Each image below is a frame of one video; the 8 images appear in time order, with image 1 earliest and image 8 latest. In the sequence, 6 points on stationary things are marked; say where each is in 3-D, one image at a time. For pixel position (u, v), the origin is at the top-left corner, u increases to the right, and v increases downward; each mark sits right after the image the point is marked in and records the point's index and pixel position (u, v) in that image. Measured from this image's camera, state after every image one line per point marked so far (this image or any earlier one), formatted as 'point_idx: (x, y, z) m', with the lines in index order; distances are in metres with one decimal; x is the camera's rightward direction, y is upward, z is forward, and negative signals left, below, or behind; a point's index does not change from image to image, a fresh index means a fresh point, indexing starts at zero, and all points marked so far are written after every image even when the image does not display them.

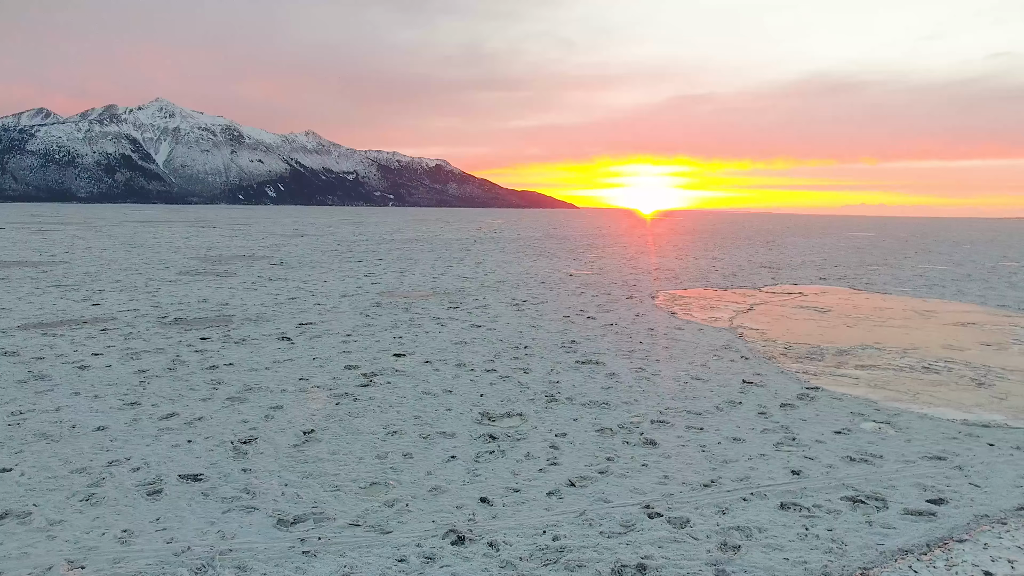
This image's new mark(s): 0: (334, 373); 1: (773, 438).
0: (-1.8, -0.8, +6.4) m
1: (+2.5, -1.5, +6.3) m
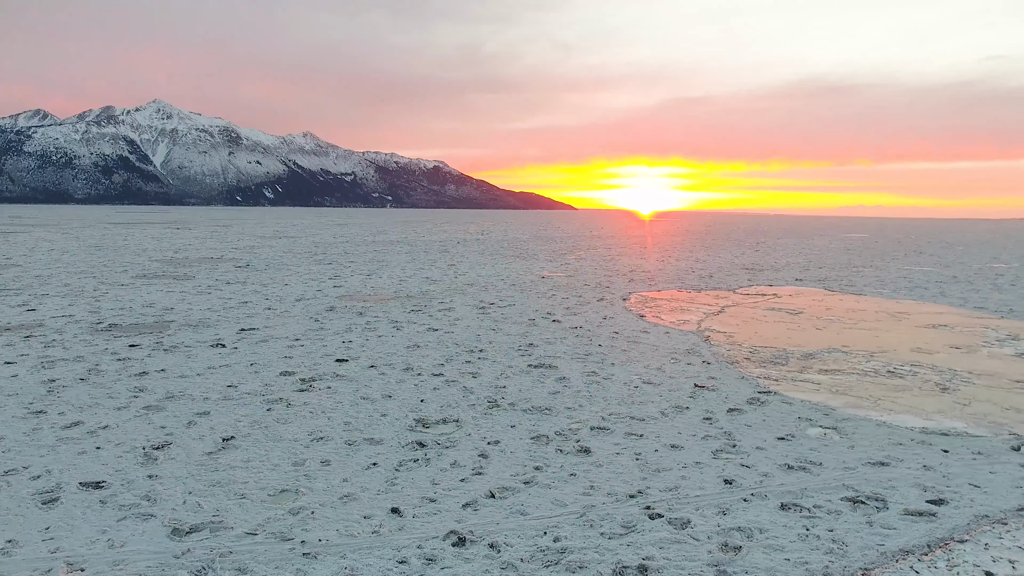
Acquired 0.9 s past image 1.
0: (-2.4, -0.9, +6.3) m
1: (+1.9, -1.5, +6.2) m
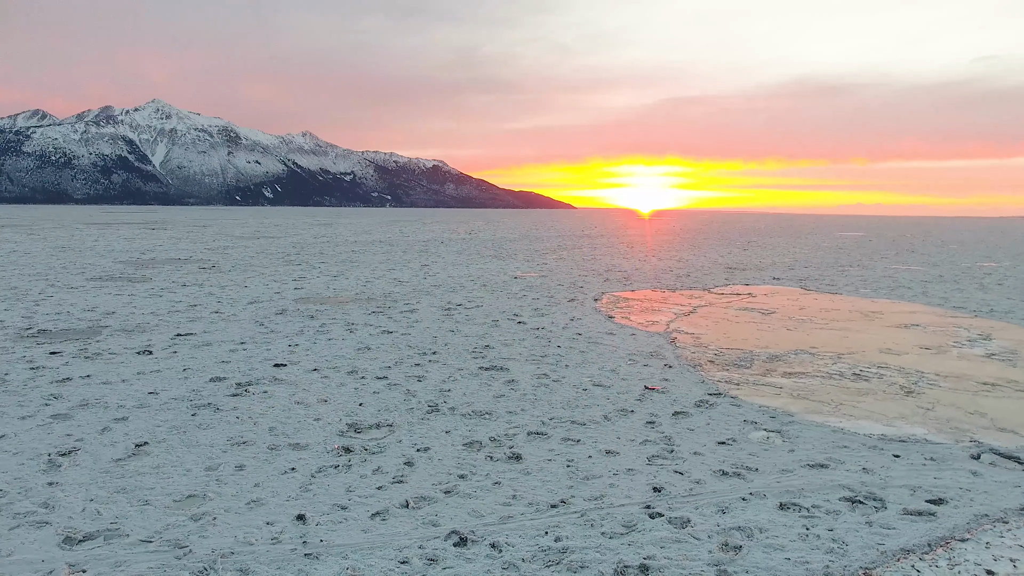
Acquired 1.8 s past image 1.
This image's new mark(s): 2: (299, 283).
0: (-3.1, -0.9, +6.2) m
1: (+1.3, -1.5, +6.1) m
2: (-3.8, +0.1, +11.4) m
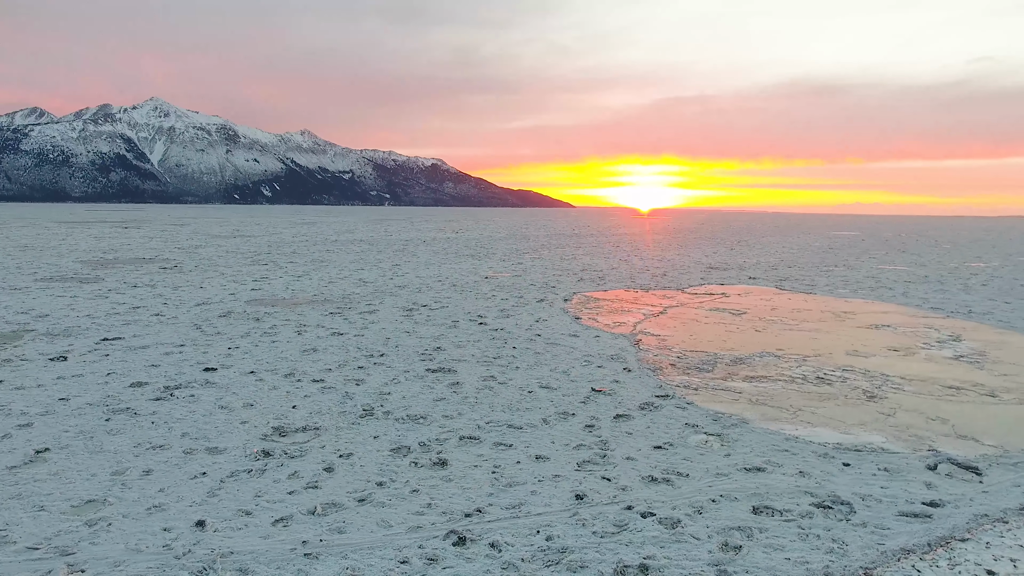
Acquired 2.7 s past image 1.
0: (-3.7, -0.9, +6.1) m
1: (+0.6, -1.5, +6.0) m
2: (-4.4, +0.1, +11.2) m
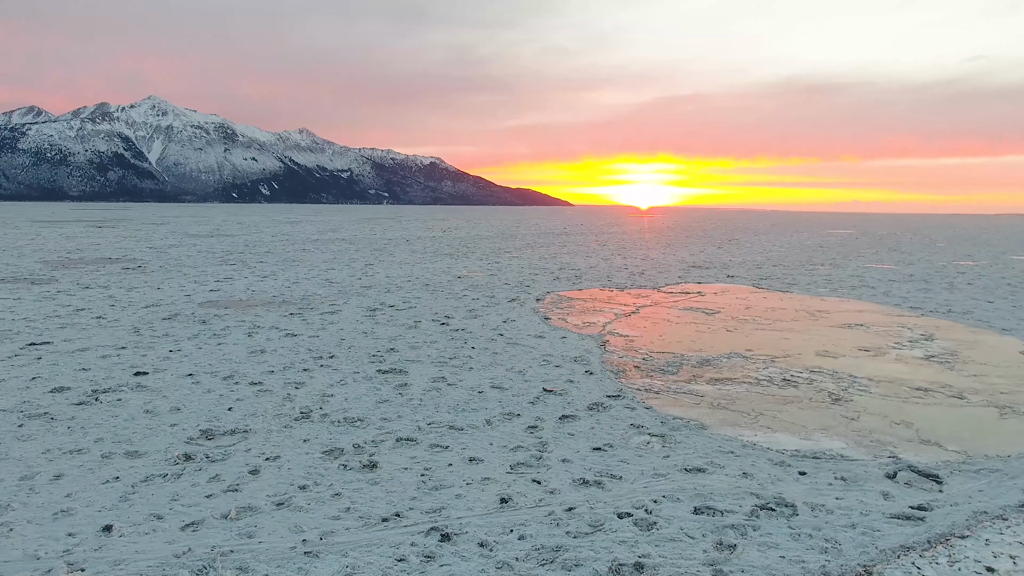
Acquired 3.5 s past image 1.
0: (-4.3, -0.9, +5.9) m
1: (0.0, -1.5, +5.8) m
2: (-5.0, +0.1, +11.1) m
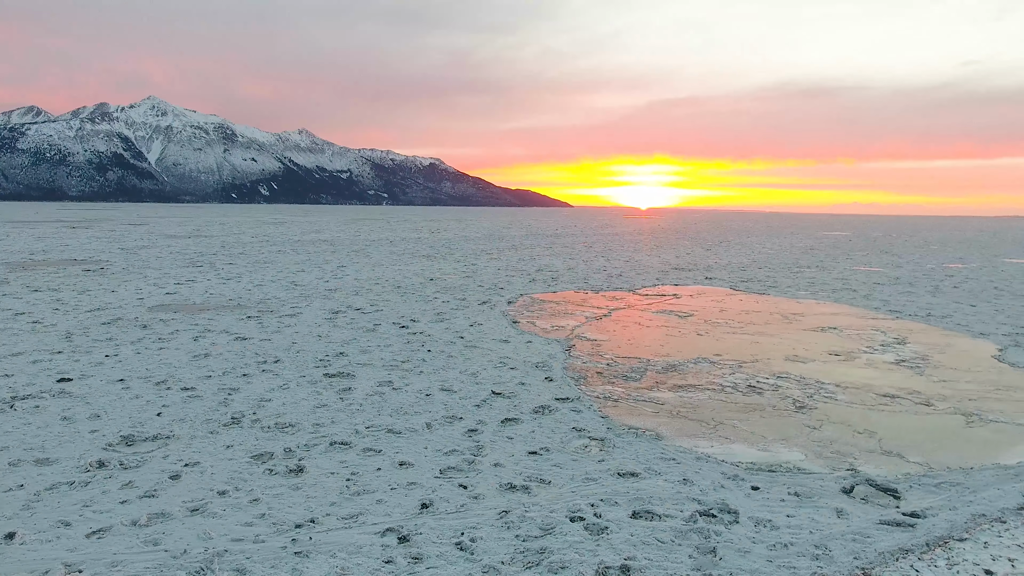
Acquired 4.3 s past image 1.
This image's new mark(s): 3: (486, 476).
0: (-4.9, -1.0, +5.7) m
1: (-0.6, -1.6, +5.6) m
2: (-5.6, 0.0, +10.9) m
3: (-0.2, -1.6, +5.4) m
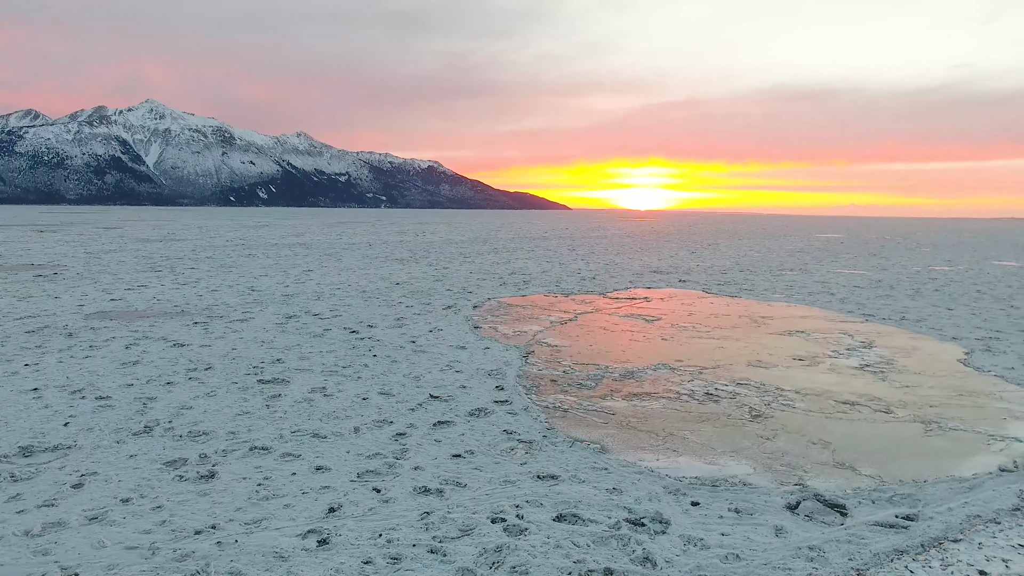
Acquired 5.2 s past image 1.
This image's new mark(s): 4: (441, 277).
0: (-5.6, -1.1, +5.5) m
1: (-1.3, -1.6, +5.4) m
2: (-6.3, -0.1, +10.7) m
3: (-0.9, -1.7, +5.2) m
4: (-1.7, +0.2, +16.1) m
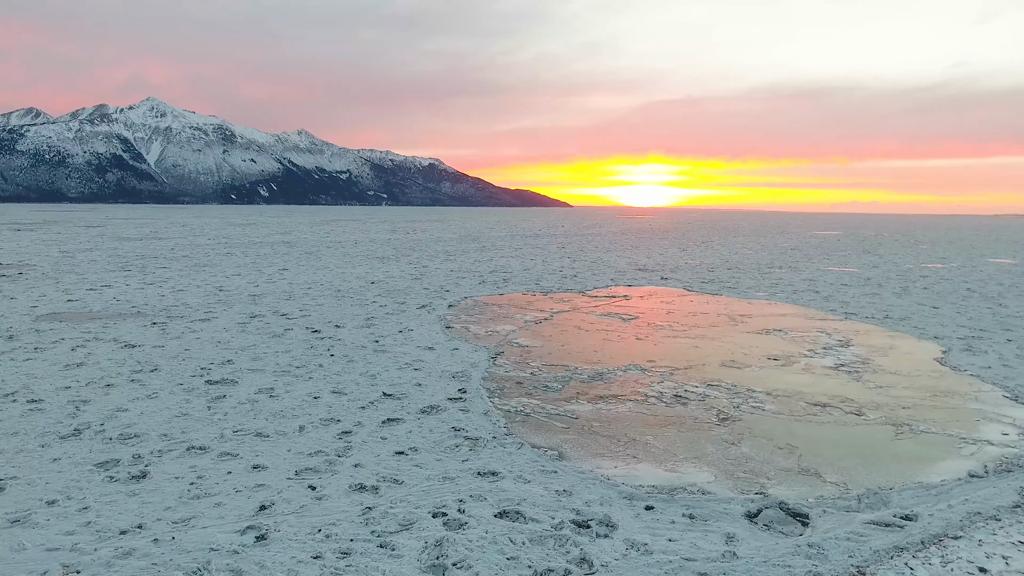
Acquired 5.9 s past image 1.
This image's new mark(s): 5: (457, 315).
0: (-6.1, -1.1, +5.3) m
1: (-1.8, -1.7, +5.2) m
2: (-6.8, 0.0, +10.5) m
3: (-1.4, -1.7, +5.0) m
4: (-2.2, +0.3, +15.9) m
5: (-1.1, -0.5, +12.3) m
